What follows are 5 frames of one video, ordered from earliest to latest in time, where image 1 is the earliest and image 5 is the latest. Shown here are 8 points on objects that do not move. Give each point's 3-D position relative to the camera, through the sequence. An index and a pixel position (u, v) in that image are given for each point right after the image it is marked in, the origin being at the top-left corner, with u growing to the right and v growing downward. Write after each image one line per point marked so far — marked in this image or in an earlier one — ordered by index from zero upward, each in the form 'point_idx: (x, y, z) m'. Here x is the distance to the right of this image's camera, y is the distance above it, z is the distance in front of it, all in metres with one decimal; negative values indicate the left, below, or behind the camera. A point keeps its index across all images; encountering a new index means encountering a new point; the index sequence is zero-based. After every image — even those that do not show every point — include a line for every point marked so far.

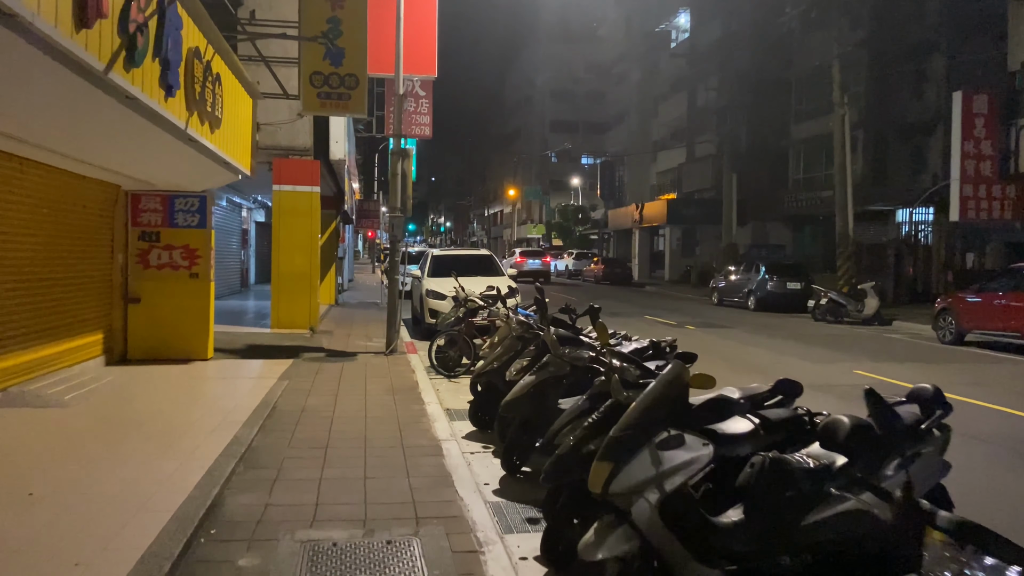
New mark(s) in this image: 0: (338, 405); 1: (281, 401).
0: (-1.9, -1.3, +8.1) m
1: (-2.5, -1.2, +8.2) m
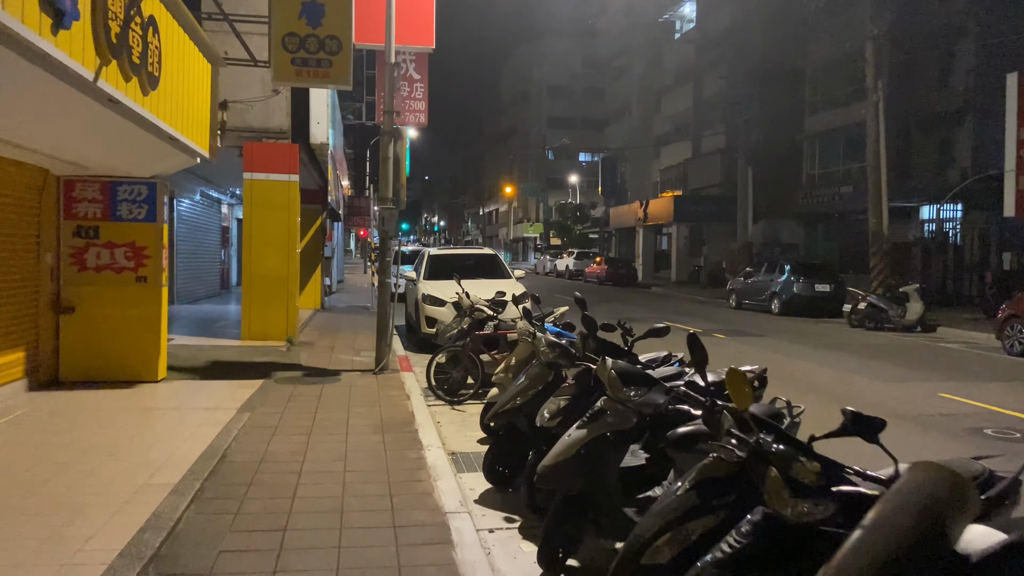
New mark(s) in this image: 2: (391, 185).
0: (-1.6, -1.3, +6.1) m
1: (-2.3, -1.3, +6.3) m
2: (-1.6, +1.4, +10.3) m
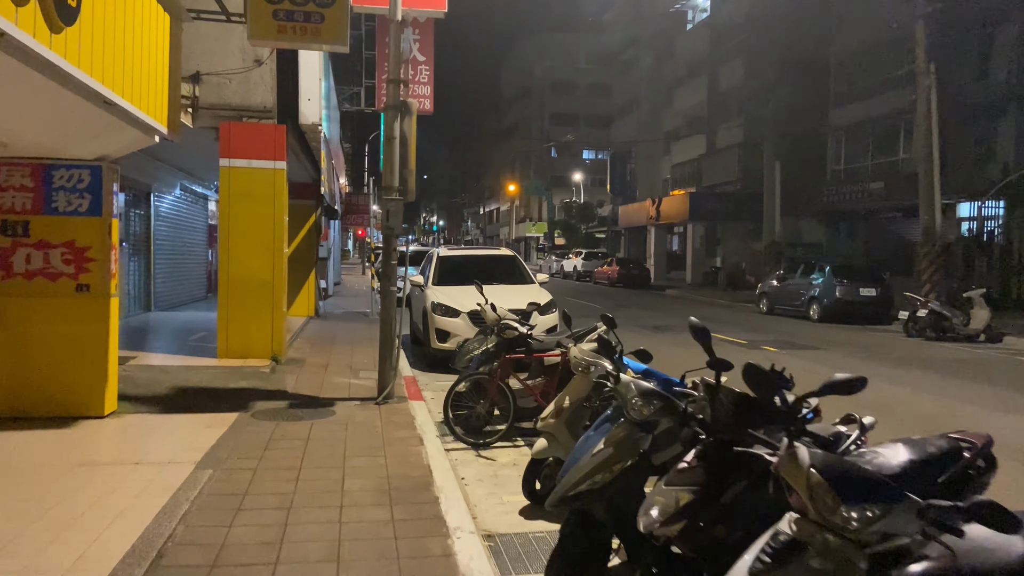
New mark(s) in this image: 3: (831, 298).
0: (-1.3, -1.4, +4.3) m
1: (-1.9, -1.4, +4.4) m
2: (-1.3, +1.3, +8.4) m
3: (+7.9, -0.2, +18.6) m
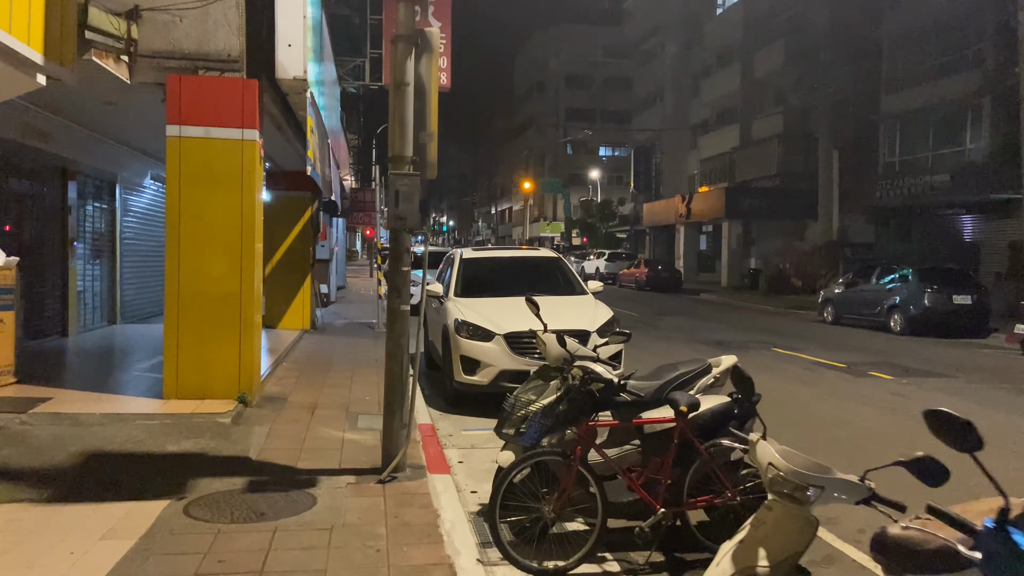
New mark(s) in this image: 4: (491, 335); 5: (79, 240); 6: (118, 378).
0: (-0.8, -1.6, +1.6) m
1: (-1.5, -1.6, +1.8) m
2: (-0.8, +1.2, +5.7) m
3: (+8.5, -0.4, +15.8) m
4: (-0.2, -0.4, +7.6) m
5: (-7.1, +0.8, +12.3) m
6: (-4.9, -1.1, +9.6) m
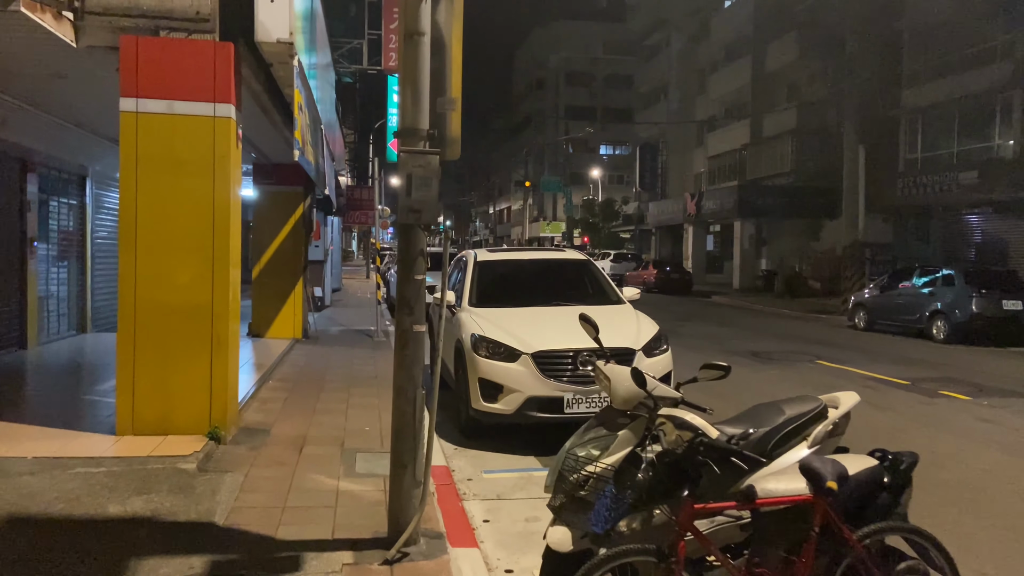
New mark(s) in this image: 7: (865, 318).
0: (-0.5, -1.7, +0.3) m
1: (-1.2, -1.6, +0.5) m
2: (-0.5, +1.1, +4.4) m
3: (+8.7, -0.5, +14.5) m
4: (+0.1, -0.5, +6.3) m
5: (-6.8, +0.7, +10.9) m
6: (-4.7, -1.2, +8.3) m
7: (+8.1, -0.7, +17.2) m
